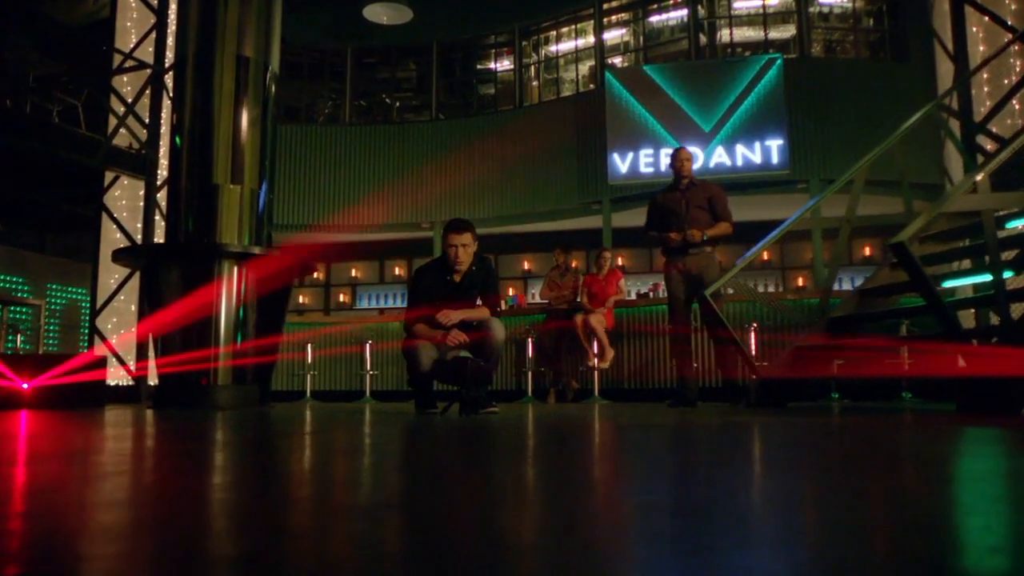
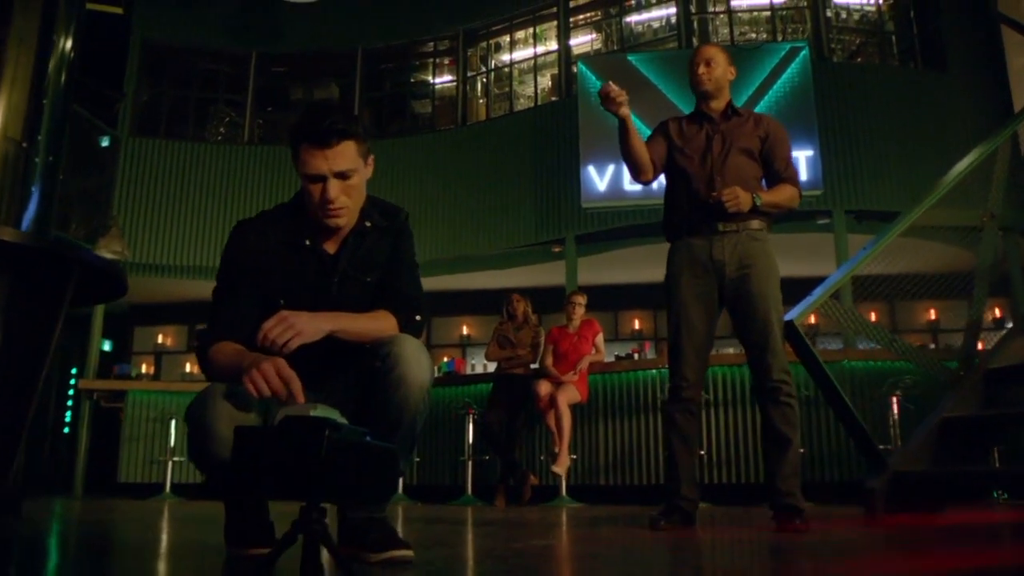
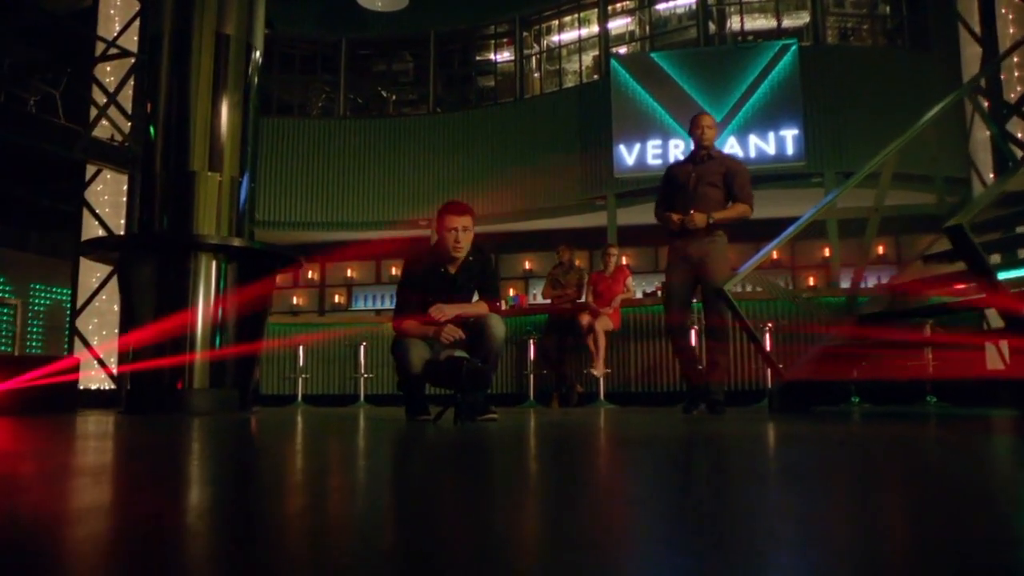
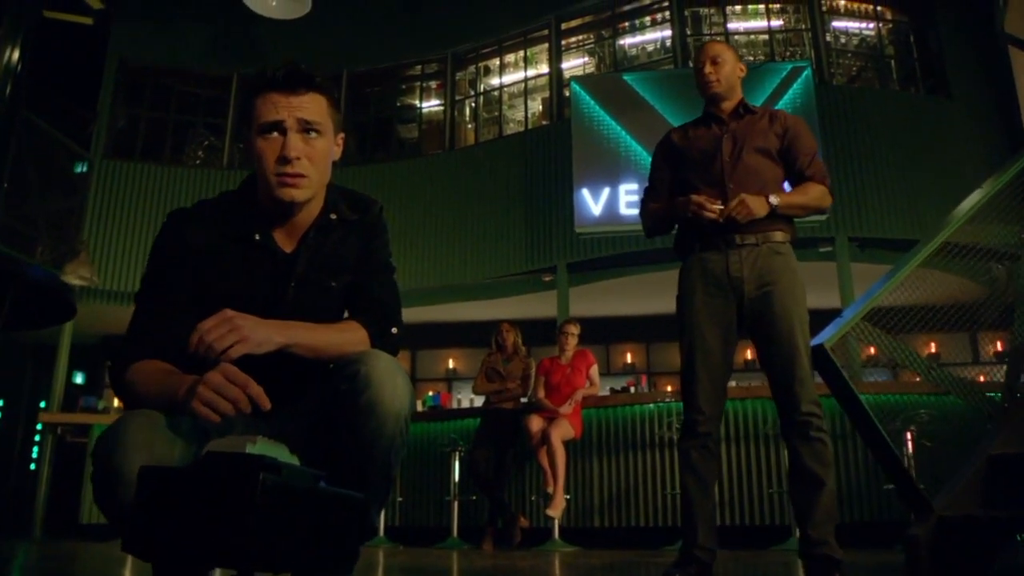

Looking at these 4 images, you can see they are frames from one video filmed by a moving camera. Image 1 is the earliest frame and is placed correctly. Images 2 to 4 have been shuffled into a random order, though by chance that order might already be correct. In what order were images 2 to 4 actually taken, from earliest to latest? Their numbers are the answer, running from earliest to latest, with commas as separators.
3, 2, 4
